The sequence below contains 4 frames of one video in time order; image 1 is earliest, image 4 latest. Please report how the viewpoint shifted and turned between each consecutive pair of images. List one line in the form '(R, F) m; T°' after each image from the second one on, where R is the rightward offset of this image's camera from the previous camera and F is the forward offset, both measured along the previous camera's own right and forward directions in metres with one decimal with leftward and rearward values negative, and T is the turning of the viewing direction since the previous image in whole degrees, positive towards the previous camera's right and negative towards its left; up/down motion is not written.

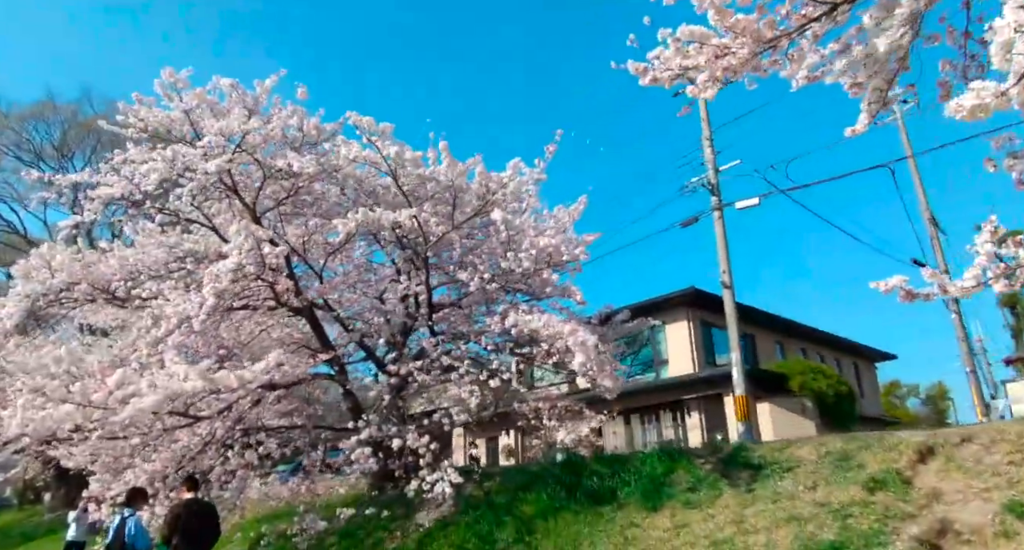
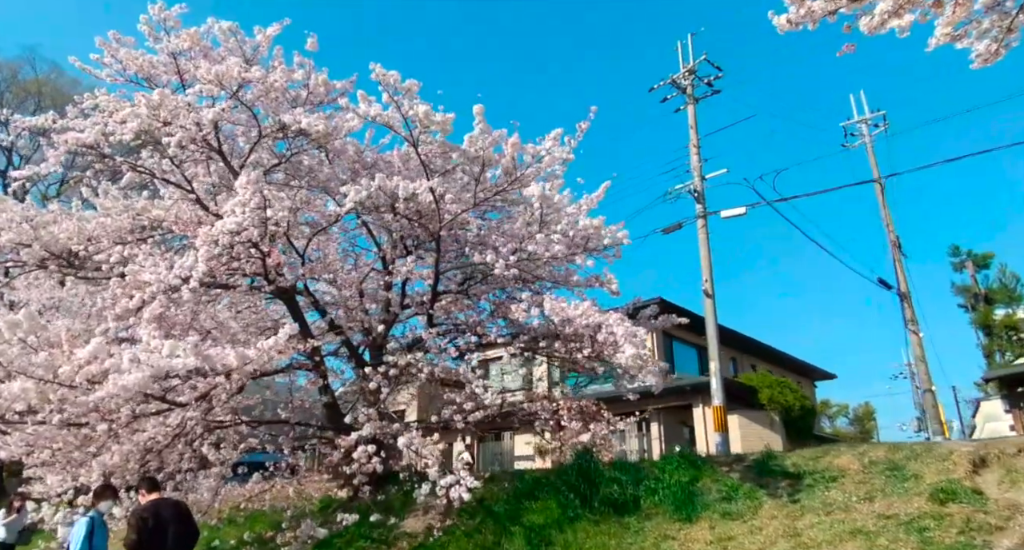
(-0.9, +0.7) m; +5°
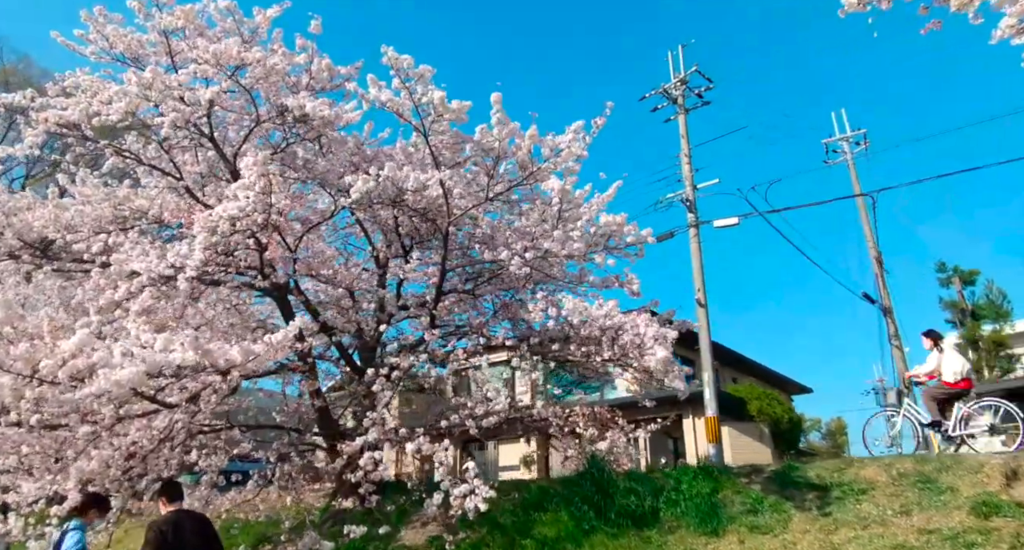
(-0.4, +0.4) m; +2°
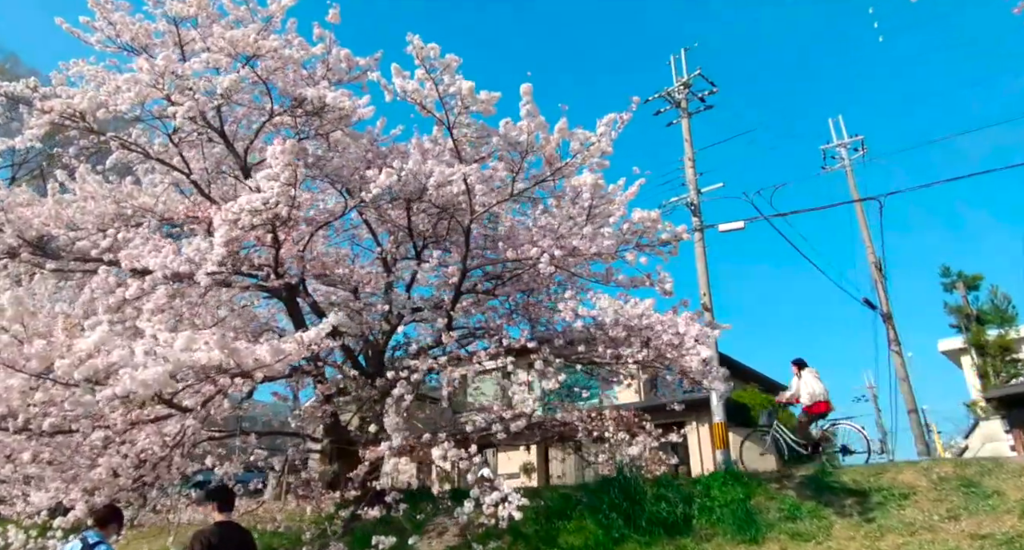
(-0.4, +0.2) m; +1°
